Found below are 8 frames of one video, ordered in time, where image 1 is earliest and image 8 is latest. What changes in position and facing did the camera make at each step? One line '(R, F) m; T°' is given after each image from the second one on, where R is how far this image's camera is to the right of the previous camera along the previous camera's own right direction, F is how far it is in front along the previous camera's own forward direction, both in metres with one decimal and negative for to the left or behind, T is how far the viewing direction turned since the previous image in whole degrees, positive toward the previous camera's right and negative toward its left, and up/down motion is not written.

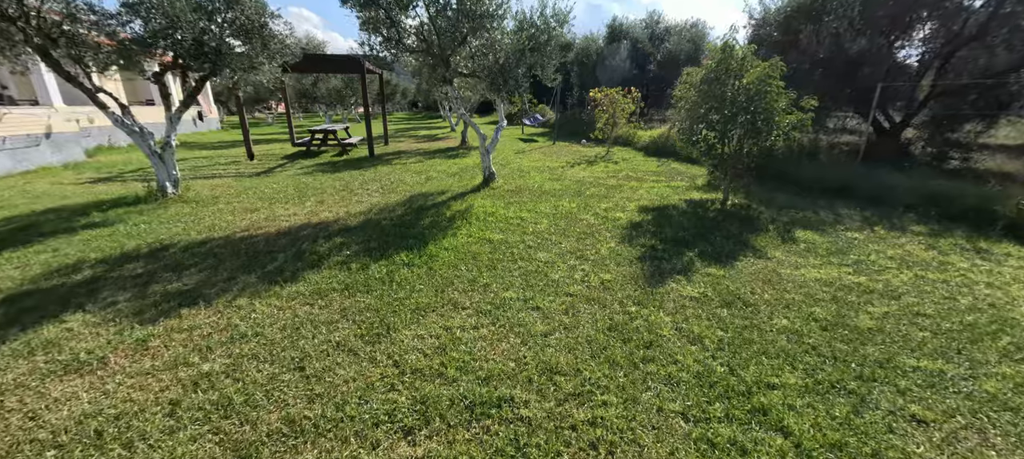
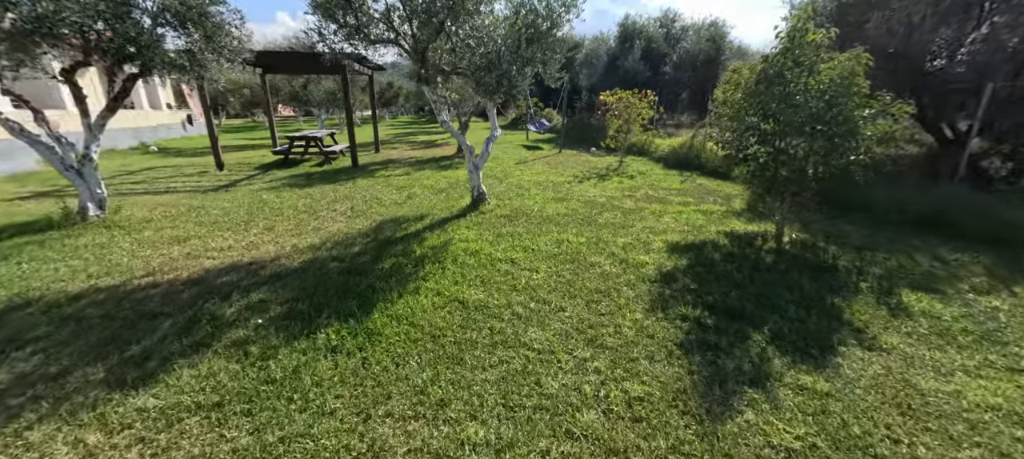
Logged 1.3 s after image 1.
(+0.2, +1.3) m; -1°
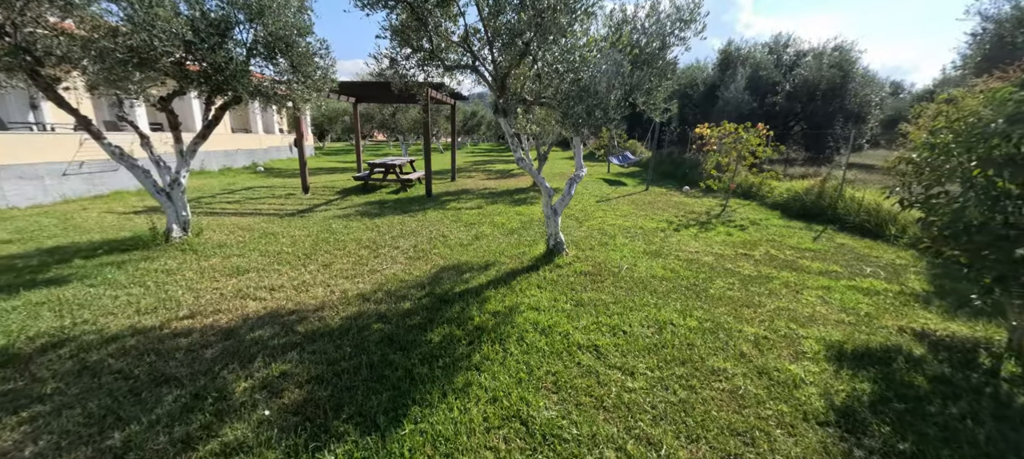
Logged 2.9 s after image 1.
(-0.1, +0.9) m; -10°
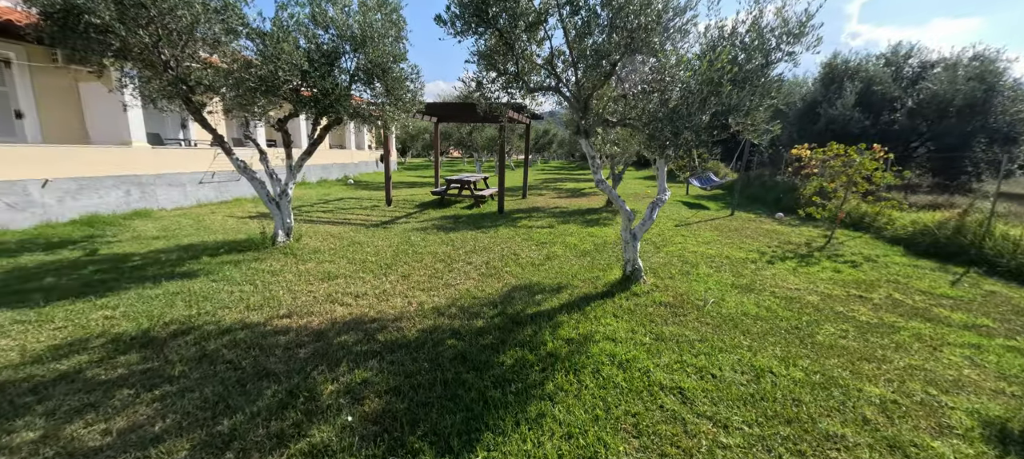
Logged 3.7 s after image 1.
(-0.1, 0.0) m; -10°
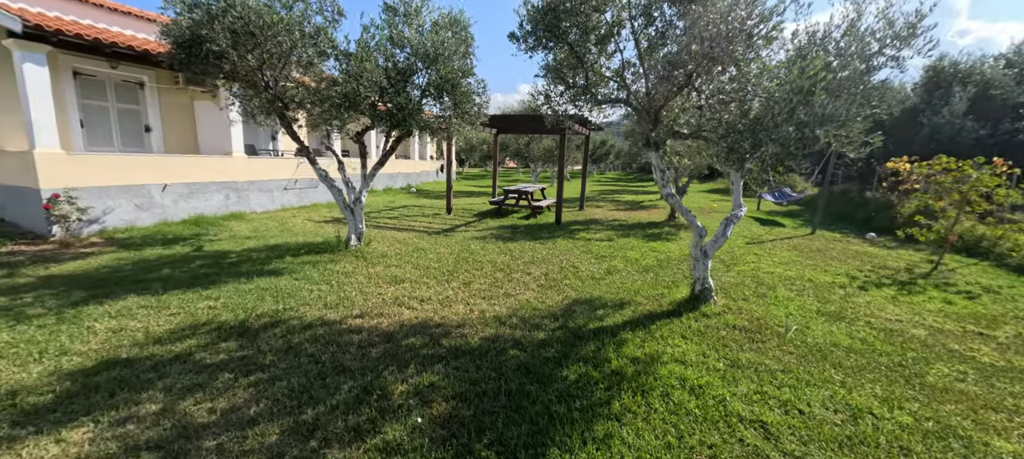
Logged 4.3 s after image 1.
(-0.1, 0.0) m; -8°
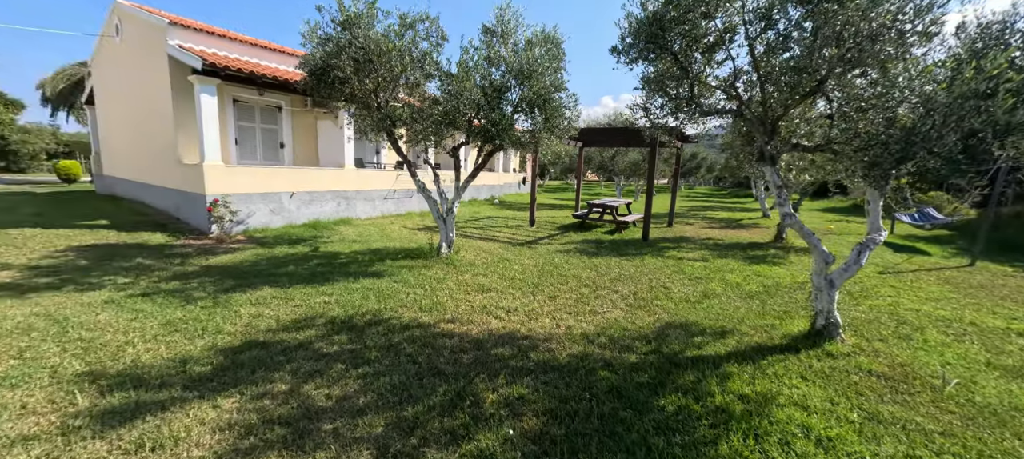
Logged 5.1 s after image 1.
(-0.1, 0.0) m; -12°
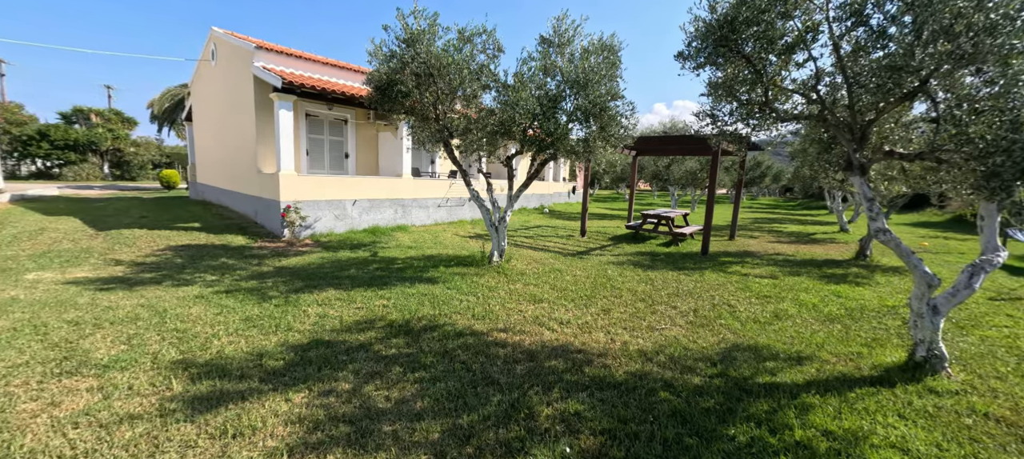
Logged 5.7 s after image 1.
(-0.1, 0.0) m; -7°
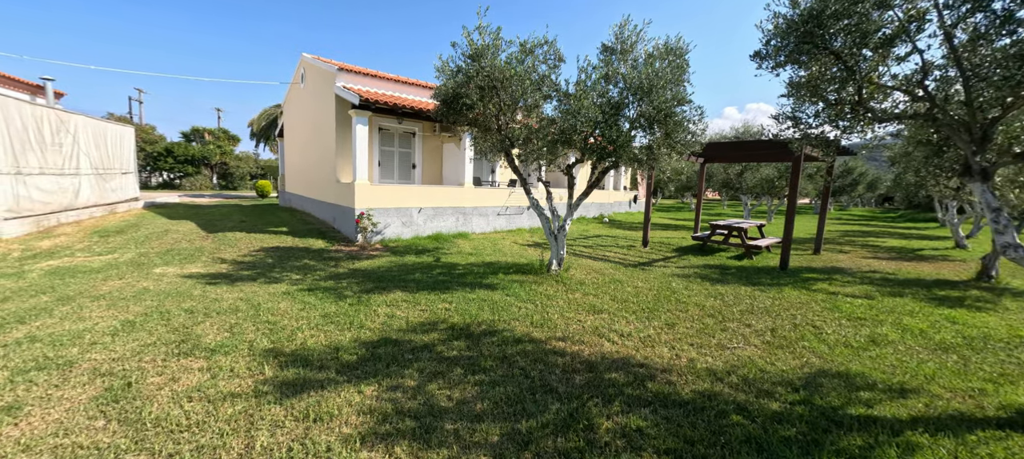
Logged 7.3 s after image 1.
(0.0, 0.0) m; -8°
